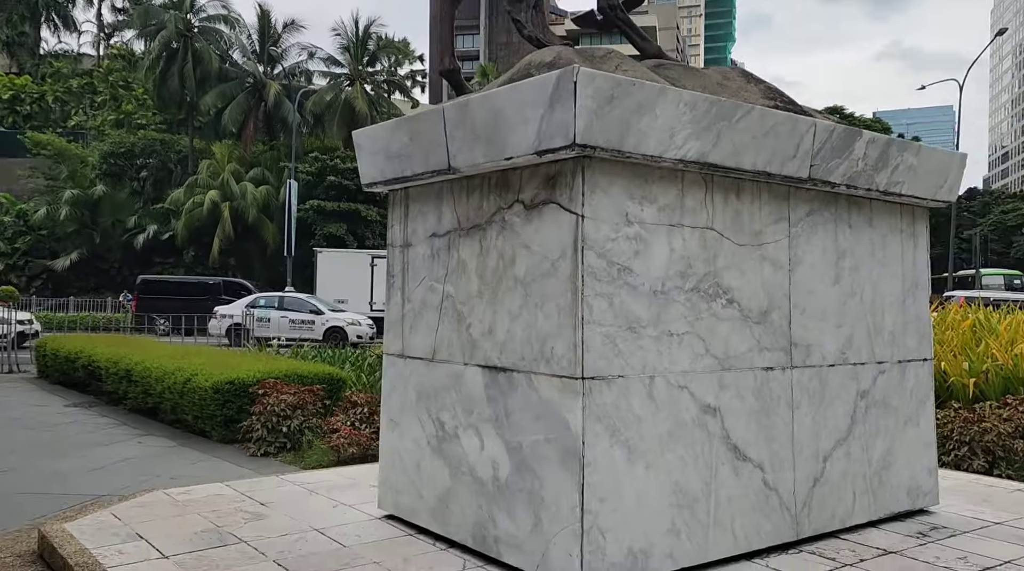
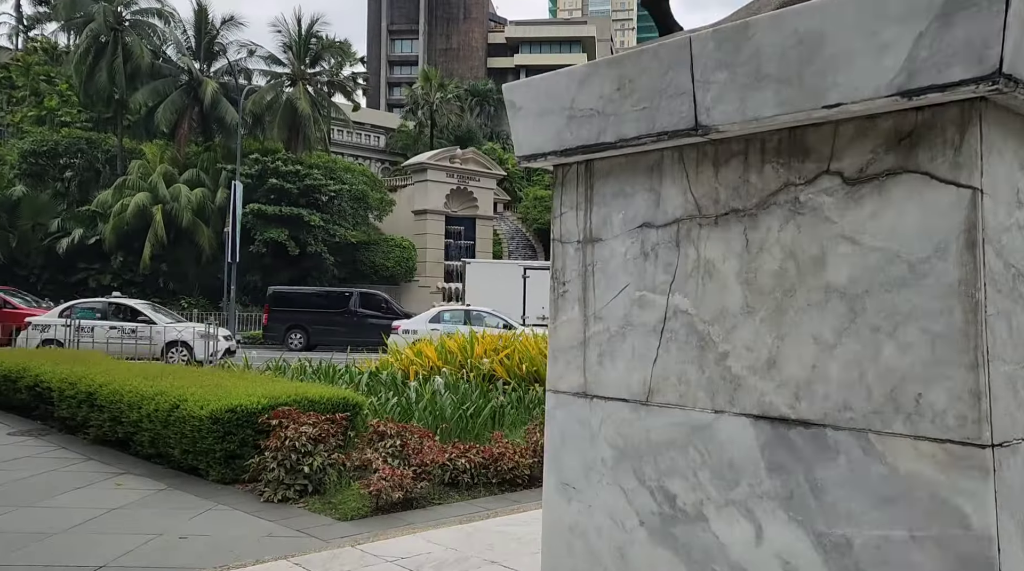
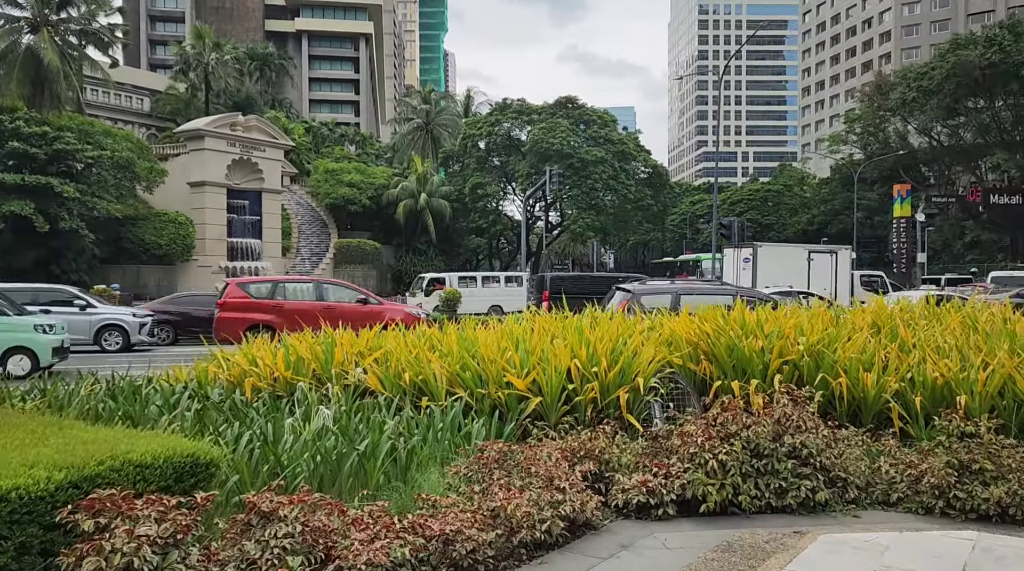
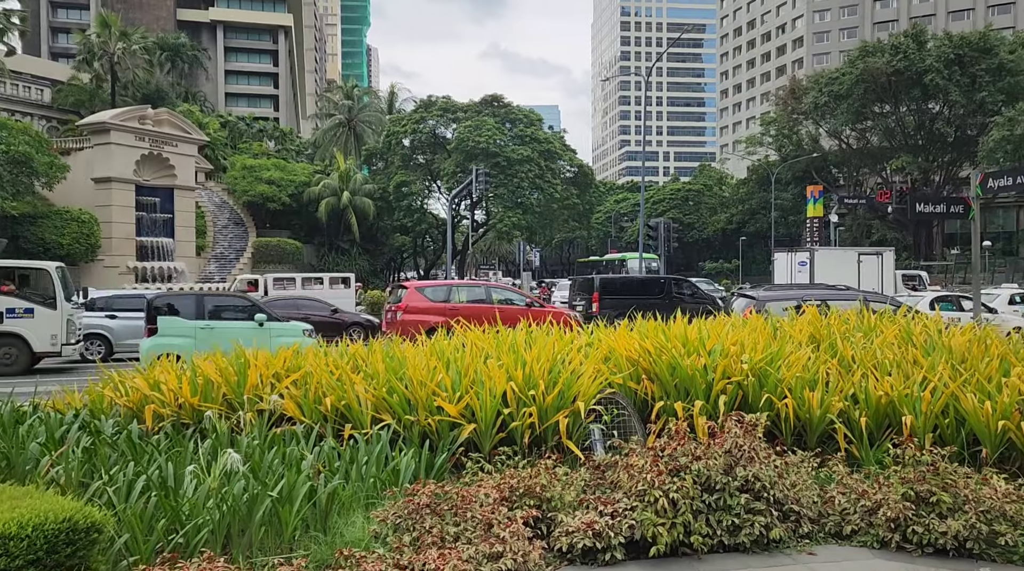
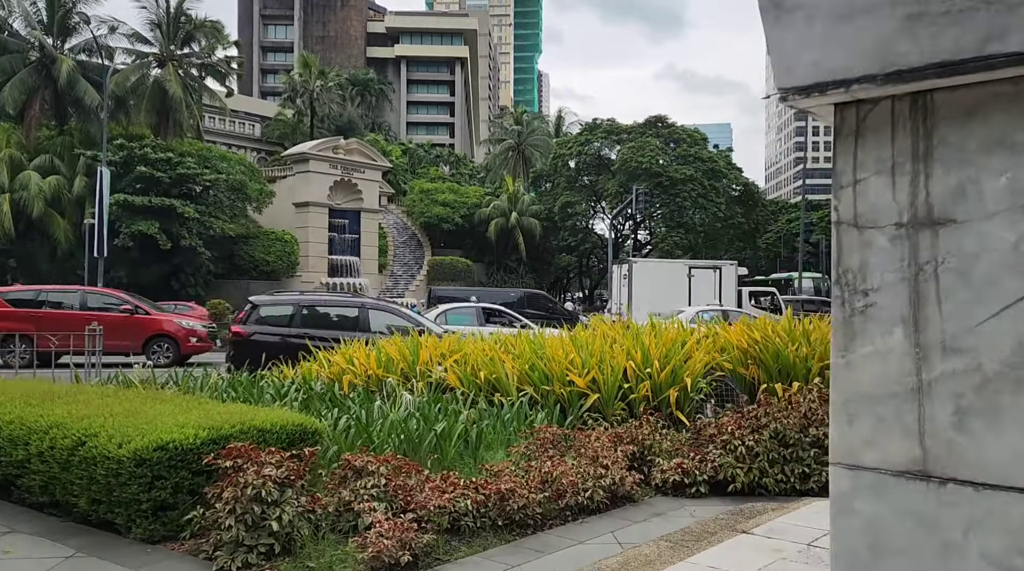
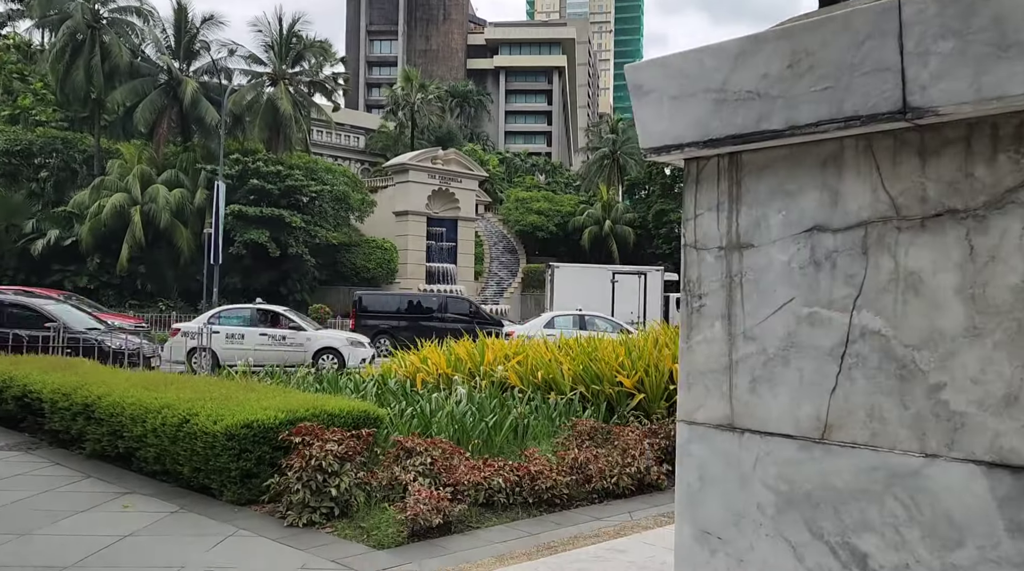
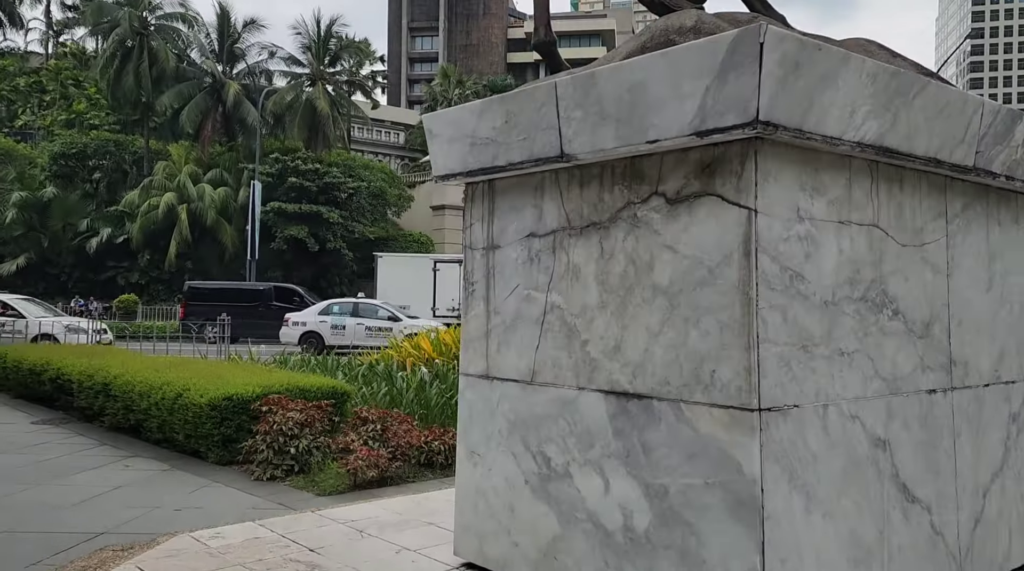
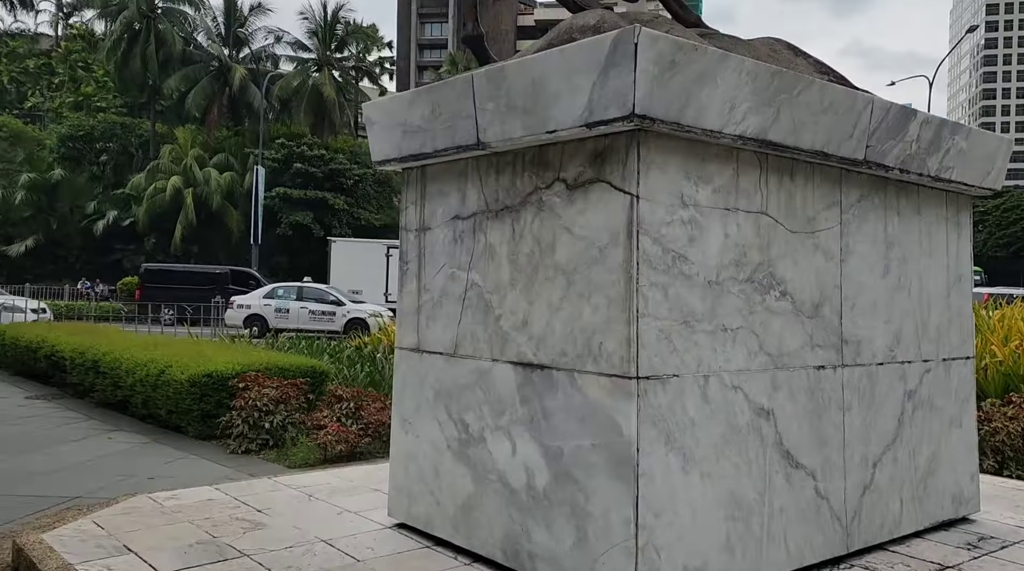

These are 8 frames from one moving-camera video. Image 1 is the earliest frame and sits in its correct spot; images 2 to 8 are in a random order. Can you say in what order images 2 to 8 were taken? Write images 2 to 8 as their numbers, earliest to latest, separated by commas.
8, 7, 2, 6, 5, 3, 4
